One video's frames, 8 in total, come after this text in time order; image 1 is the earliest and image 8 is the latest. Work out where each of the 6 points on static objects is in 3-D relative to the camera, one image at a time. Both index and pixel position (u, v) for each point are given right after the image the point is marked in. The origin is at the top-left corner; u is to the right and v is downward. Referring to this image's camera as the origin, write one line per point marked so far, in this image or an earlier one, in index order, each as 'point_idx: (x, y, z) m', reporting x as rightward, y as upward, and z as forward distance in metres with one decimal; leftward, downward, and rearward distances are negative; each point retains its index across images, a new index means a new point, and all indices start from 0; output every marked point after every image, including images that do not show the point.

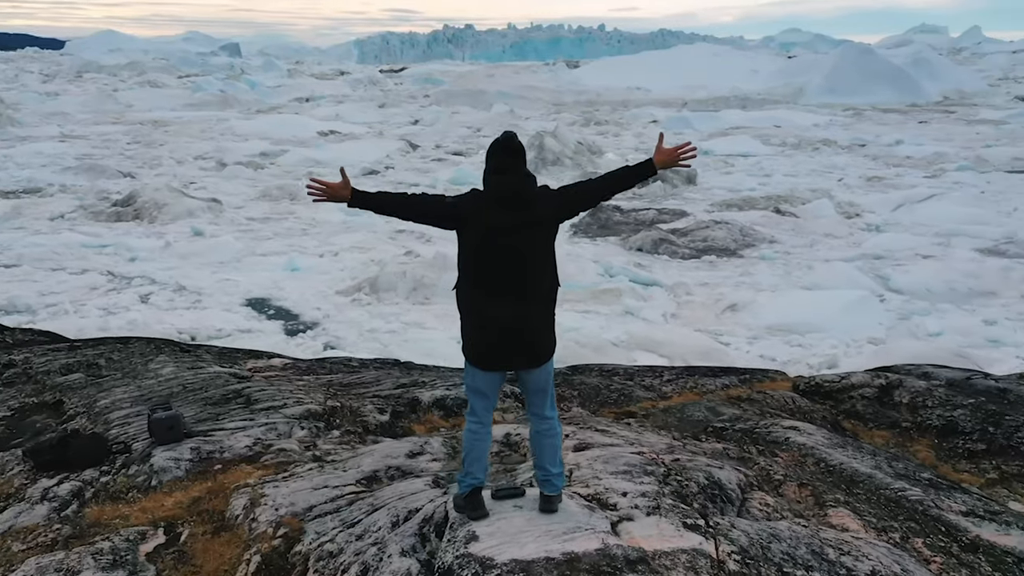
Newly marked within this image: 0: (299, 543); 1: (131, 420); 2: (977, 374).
0: (-1.2, -1.4, +4.8) m
1: (-2.8, -1.0, +6.4) m
2: (+6.1, -1.1, +11.1) m
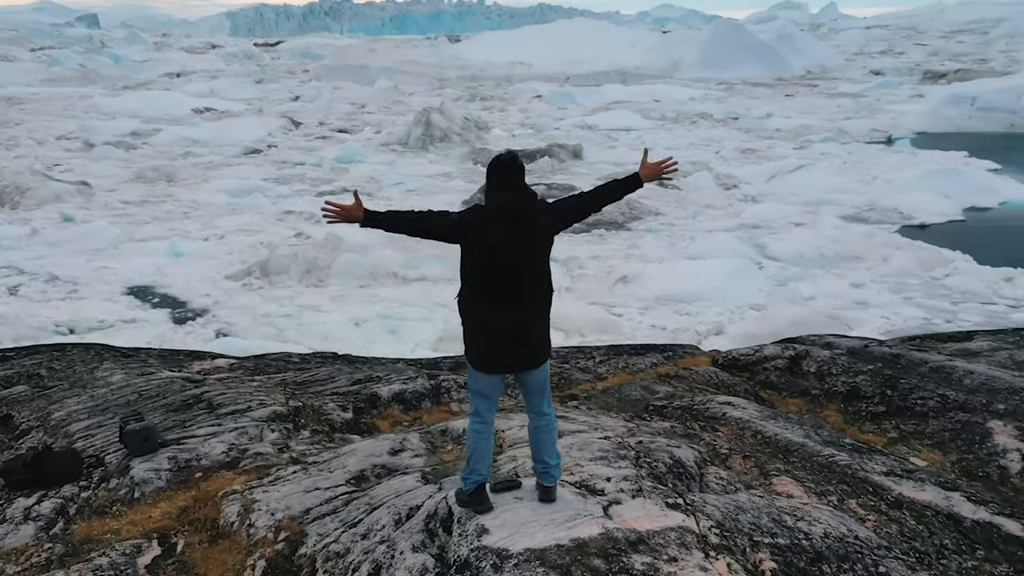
0: (-1.2, -1.5, +4.9) m
1: (-3.0, -1.1, +6.3) m
2: (+5.1, -0.8, +12.2) m
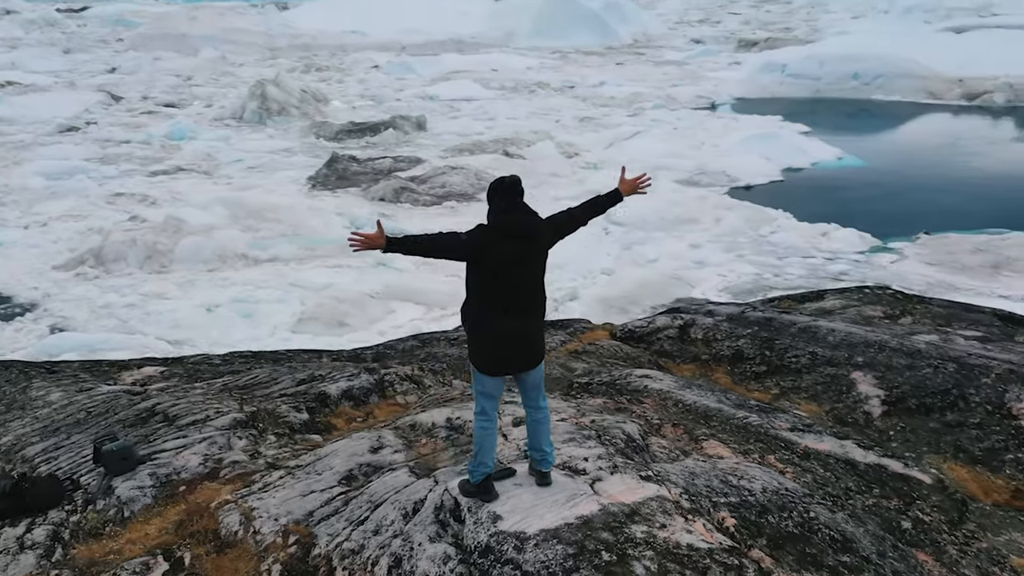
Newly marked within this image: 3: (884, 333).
0: (-1.2, -1.6, +5.2) m
1: (-3.3, -1.2, +6.3) m
2: (+3.7, -0.3, +13.5) m
3: (+5.4, -0.6, +12.4) m
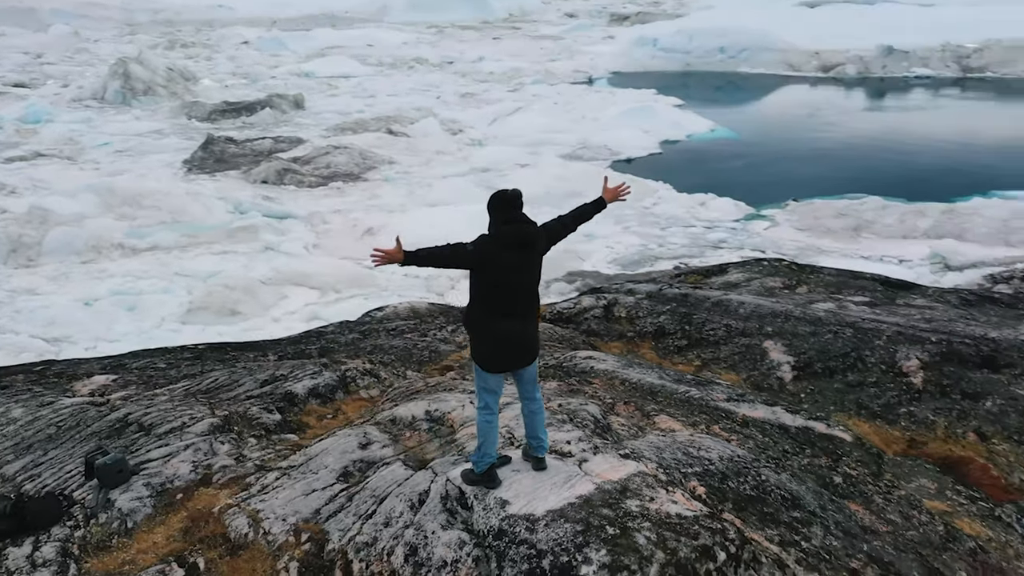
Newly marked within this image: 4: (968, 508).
0: (-1.2, -1.6, +5.5) m
1: (-3.4, -1.3, +6.2) m
2: (+2.5, 0.0, +14.3) m
3: (+4.4, -0.2, +13.5) m
4: (+4.1, -2.0, +7.7) m
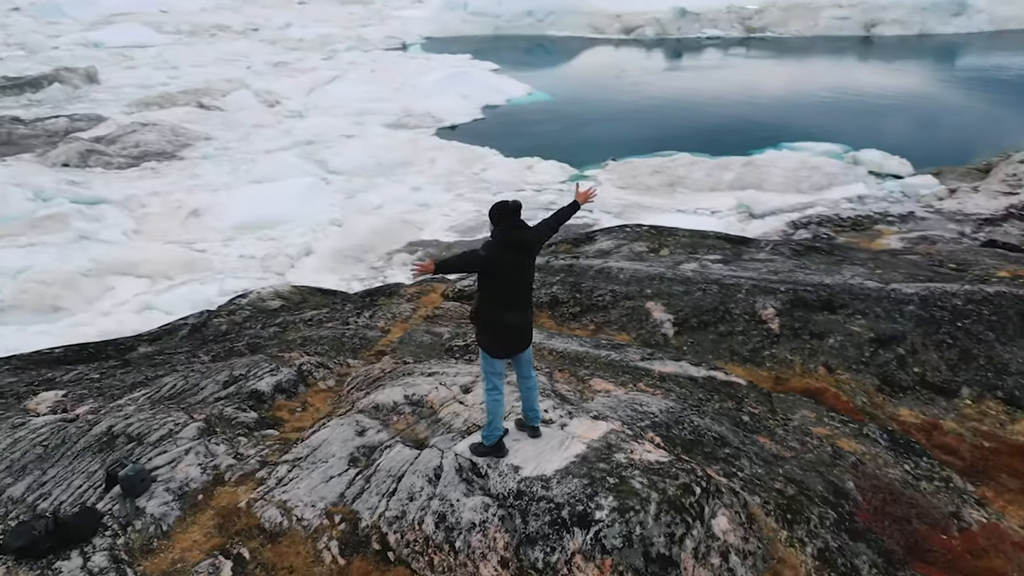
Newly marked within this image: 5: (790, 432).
0: (-1.1, -1.7, +6.2) m
1: (-3.4, -1.5, +6.4) m
2: (+0.5, +0.5, +15.4) m
3: (+2.6, +0.4, +15.0) m
4: (+3.7, -1.6, +9.4) m
5: (+2.9, -1.5, +8.9) m
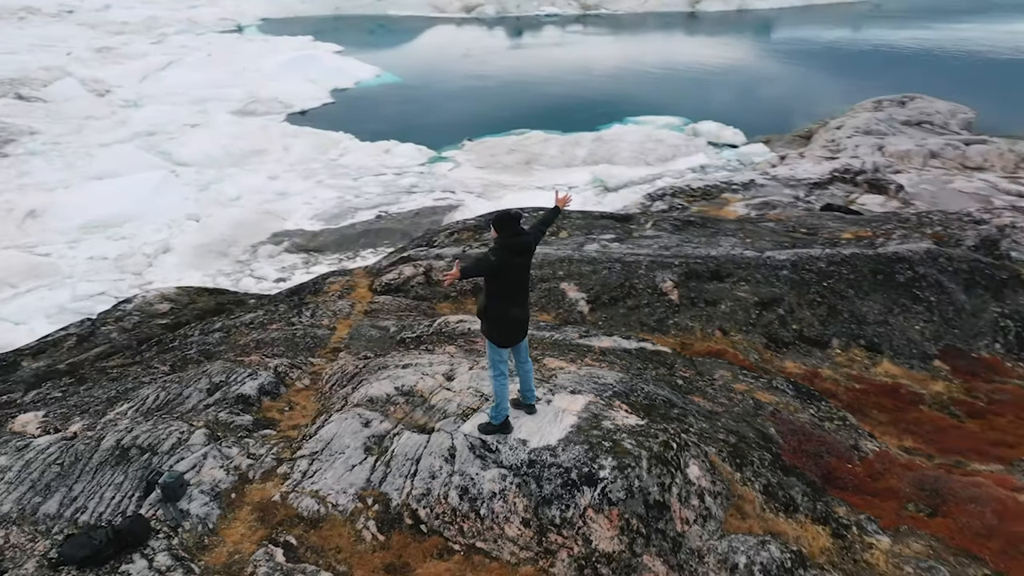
0: (-1.0, -1.7, +6.9) m
1: (-3.3, -1.7, +6.8) m
2: (-1.1, +0.8, +16.2) m
3: (+1.0, +0.8, +16.2) m
4: (+3.1, -1.2, +10.9) m
5: (+2.5, -1.2, +10.3) m
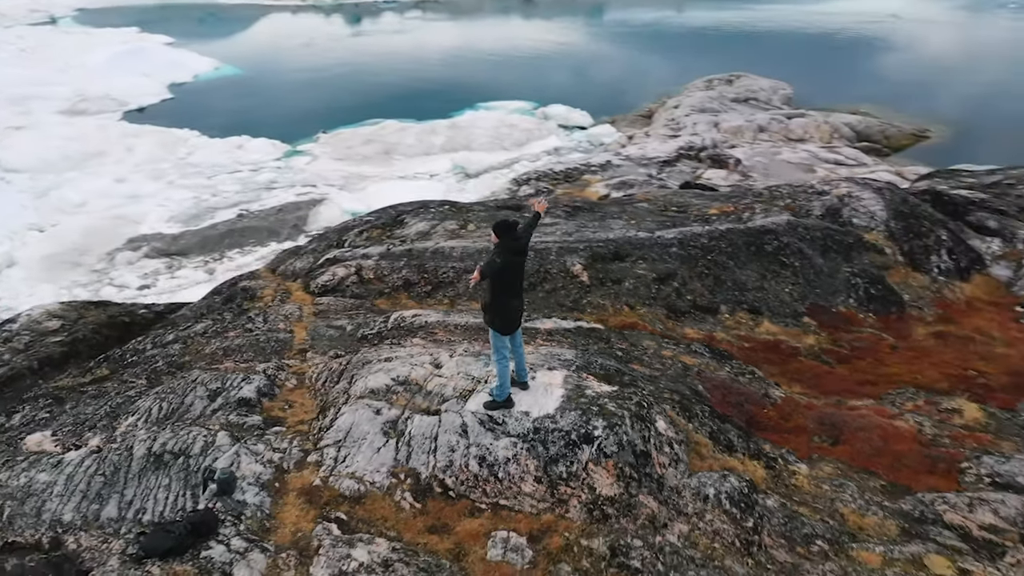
0: (-0.9, -1.8, +8.0) m
1: (-3.1, -1.9, +7.4) m
2: (-2.8, +0.9, +17.1) m
3: (-0.7, +1.0, +17.4) m
4: (+2.5, -0.9, +12.6) m
5: (+1.9, -1.0, +11.9) m
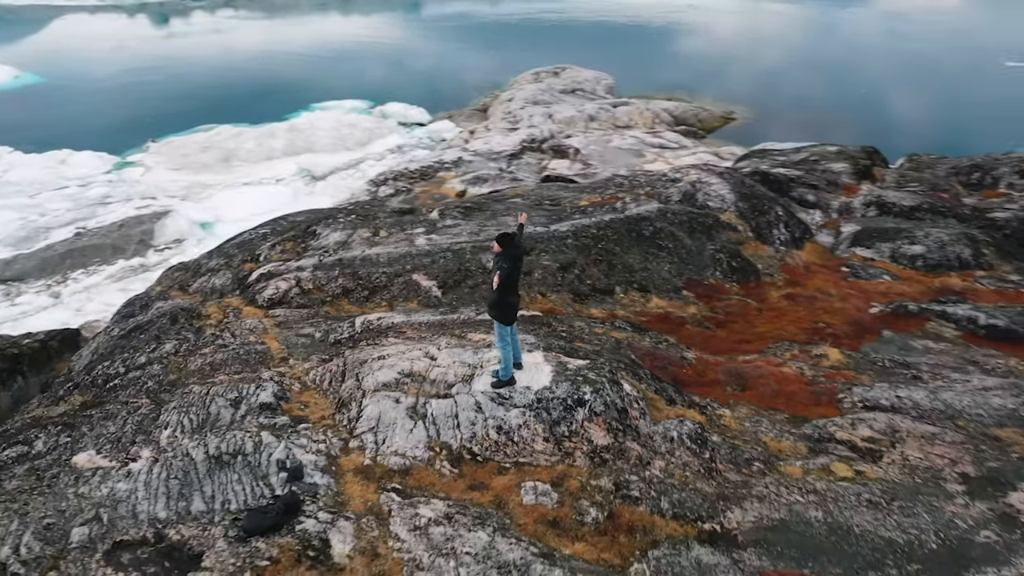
0: (-0.7, -1.8, +9.7) m
1: (-2.8, -2.1, +8.7) m
2: (-4.5, +0.7, +18.2) m
3: (-2.6, +1.0, +18.9) m
4: (+1.6, -0.7, +14.8) m
5: (+1.2, -0.8, +14.0) m
